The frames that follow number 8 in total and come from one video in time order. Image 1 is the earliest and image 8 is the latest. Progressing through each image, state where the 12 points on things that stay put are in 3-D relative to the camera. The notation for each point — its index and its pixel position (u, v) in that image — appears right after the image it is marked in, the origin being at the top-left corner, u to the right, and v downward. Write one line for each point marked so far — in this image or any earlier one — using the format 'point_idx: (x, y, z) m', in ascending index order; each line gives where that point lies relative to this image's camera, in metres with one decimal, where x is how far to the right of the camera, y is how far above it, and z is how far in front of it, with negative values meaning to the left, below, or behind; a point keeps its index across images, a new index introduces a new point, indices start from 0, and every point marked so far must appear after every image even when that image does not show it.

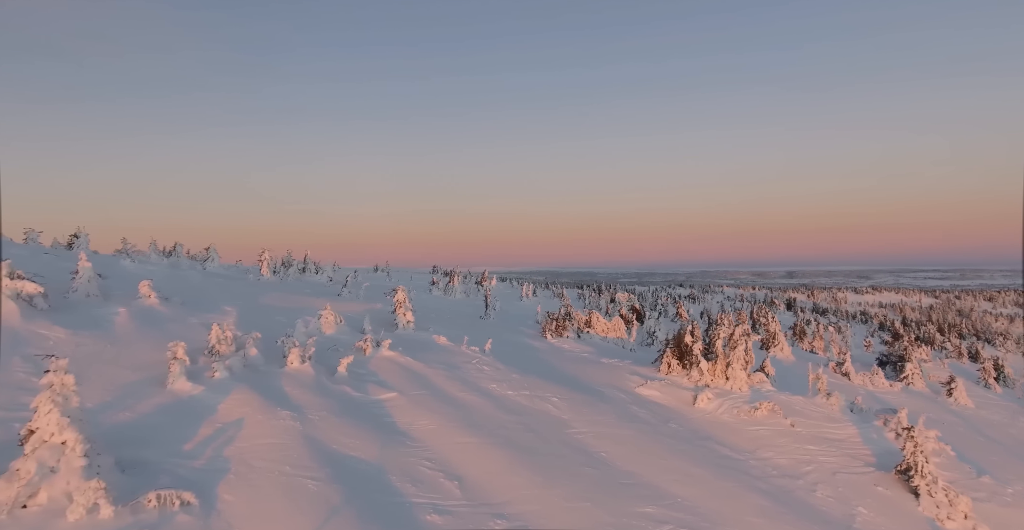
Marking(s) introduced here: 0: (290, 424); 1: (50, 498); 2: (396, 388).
0: (-2.4, -1.7, +6.7) m
1: (-3.2, -1.6, +4.4) m
2: (-1.9, -2.0, +10.1) m
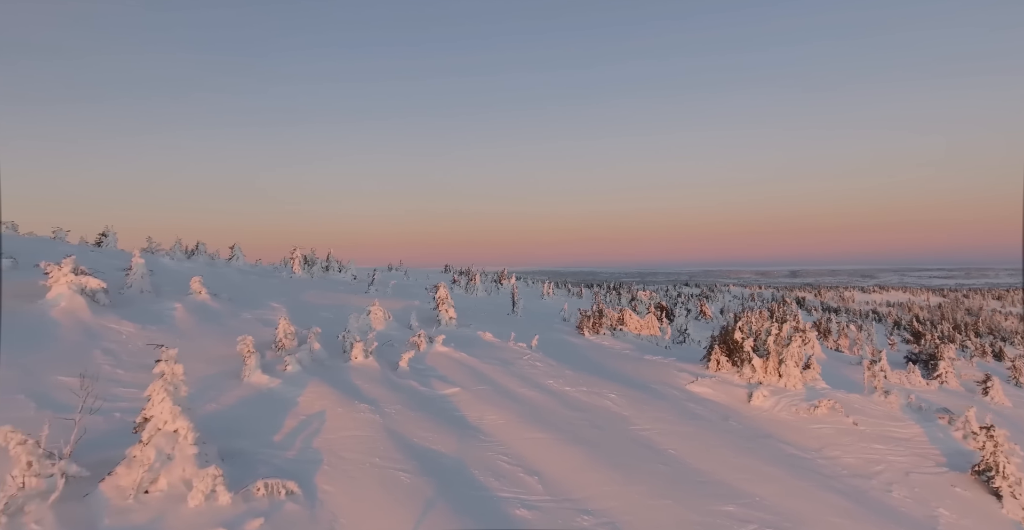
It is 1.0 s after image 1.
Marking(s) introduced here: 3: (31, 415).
0: (-1.5, -1.7, +6.8) m
1: (-2.4, -1.6, +4.4) m
2: (-0.9, -1.9, +10.1) m
3: (-4.2, -1.4, +5.6) m
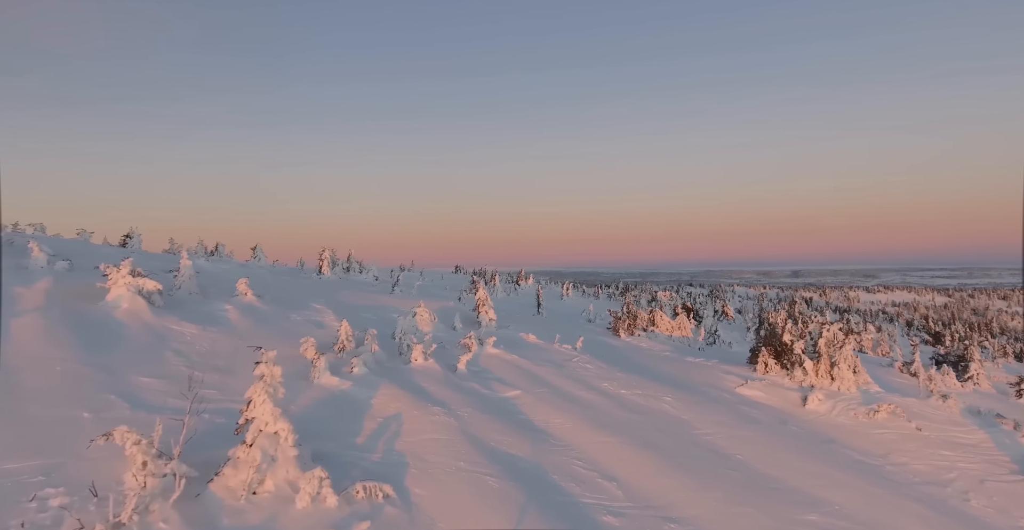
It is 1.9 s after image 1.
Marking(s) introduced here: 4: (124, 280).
0: (-0.7, -1.7, +6.8) m
1: (-1.7, -1.6, +4.5) m
2: (+0.1, -2.0, +10.1) m
3: (-3.4, -1.4, +5.7) m
4: (-8.6, -0.3, +13.7) m
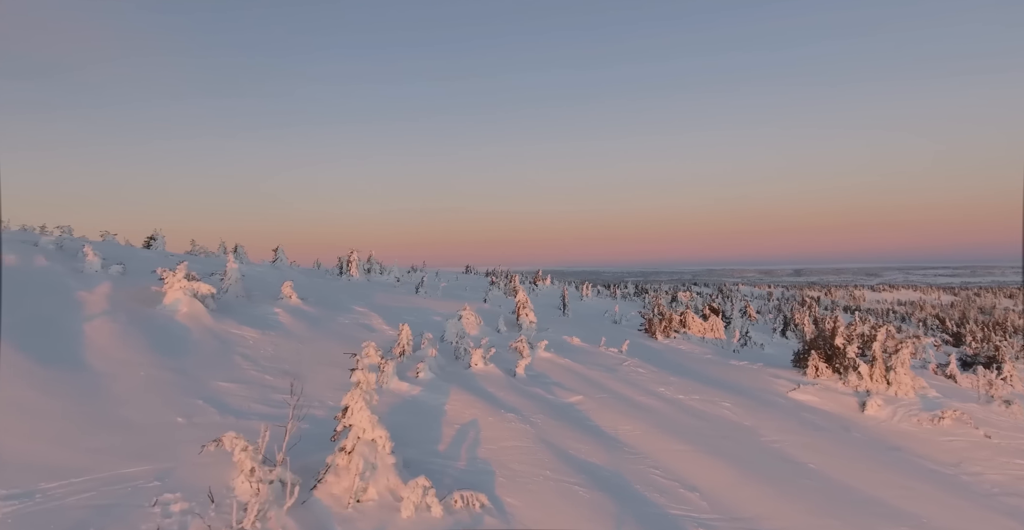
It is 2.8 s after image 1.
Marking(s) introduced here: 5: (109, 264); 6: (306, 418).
0: (+0.2, -1.8, +6.8) m
1: (-1.0, -1.7, +4.5) m
2: (+1.1, -2.0, +10.0) m
3: (-2.6, -1.5, +5.8) m
4: (-7.5, -0.4, +14.0) m
5: (-12.0, 0.0, +18.4) m
6: (-2.0, -1.5, +6.1) m
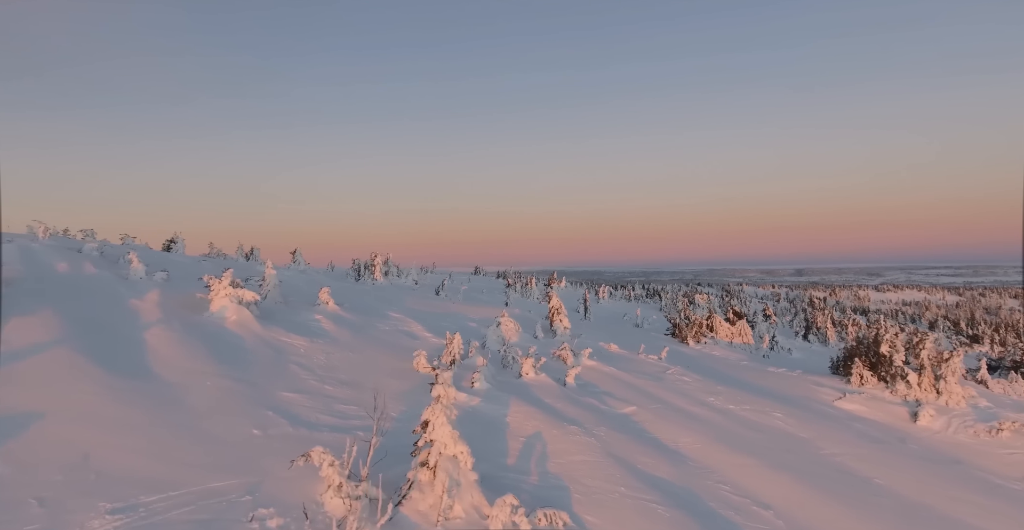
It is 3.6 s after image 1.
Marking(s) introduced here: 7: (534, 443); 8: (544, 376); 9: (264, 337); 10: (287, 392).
0: (+0.9, -1.9, +6.7) m
1: (-0.4, -1.8, +4.5) m
2: (+1.9, -2.2, +9.9) m
3: (-1.9, -1.6, +5.8) m
4: (-6.5, -0.6, +14.2) m
5: (-10.9, -0.2, +18.8) m
6: (-1.3, -1.6, +6.1) m
7: (+0.2, -1.9, +6.4) m
8: (+0.5, -1.8, +10.1) m
9: (-4.6, -1.3, +11.6) m
10: (-2.8, -1.6, +7.6) m
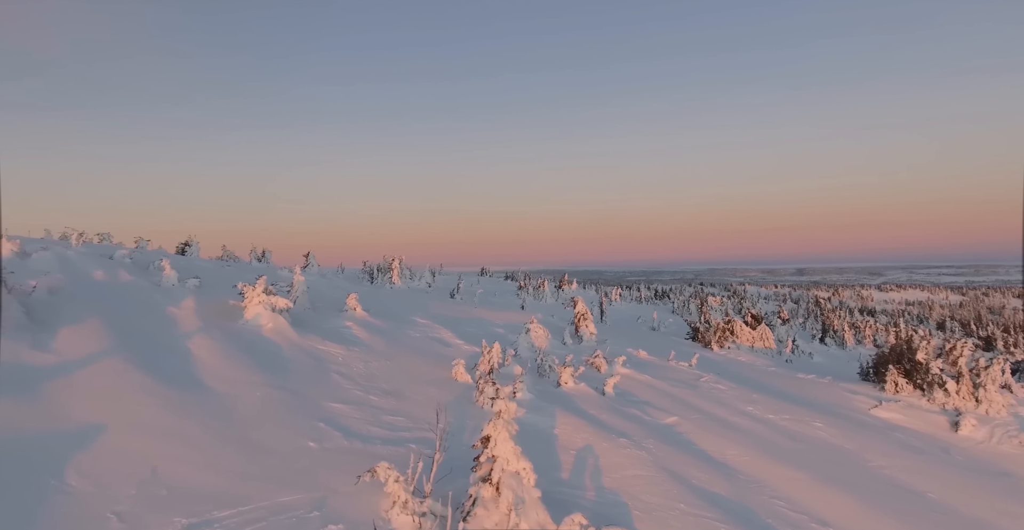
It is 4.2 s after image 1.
0: (+1.4, -2.0, +6.7) m
1: (+0.1, -1.9, +4.5) m
2: (+2.5, -2.3, +9.9) m
3: (-1.4, -1.8, +5.8) m
4: (-5.8, -0.8, +14.4) m
5: (-10.0, -0.4, +19.0) m
6: (-0.8, -1.8, +6.1) m
7: (+0.8, -2.0, +6.4) m
8: (+1.1, -1.9, +10.0) m
9: (-4.0, -1.5, +11.7) m
10: (-2.2, -1.7, +7.6) m
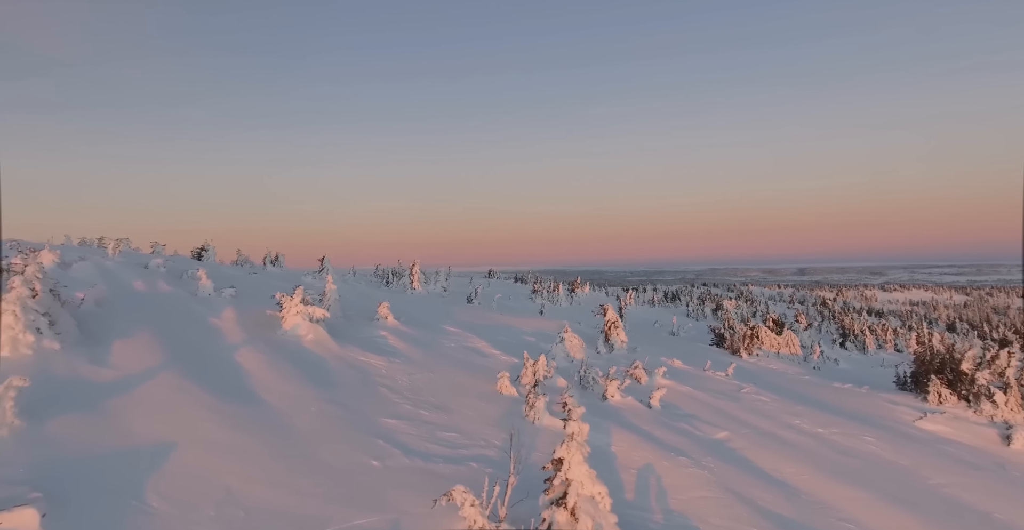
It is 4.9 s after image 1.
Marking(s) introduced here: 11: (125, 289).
0: (+2.0, -2.2, +6.6) m
1: (+0.7, -2.1, +4.4) m
2: (+3.2, -2.5, +9.7) m
3: (-0.8, -1.9, +5.8) m
4: (-5.0, -1.0, +14.5) m
5: (-9.0, -0.7, +19.3) m
6: (-0.2, -1.9, +6.1) m
7: (+1.4, -2.1, +6.3) m
8: (+1.9, -2.1, +9.9) m
9: (-3.2, -1.7, +11.7) m
10: (-1.5, -1.9, +7.6) m
11: (-9.9, -0.6, +15.8) m
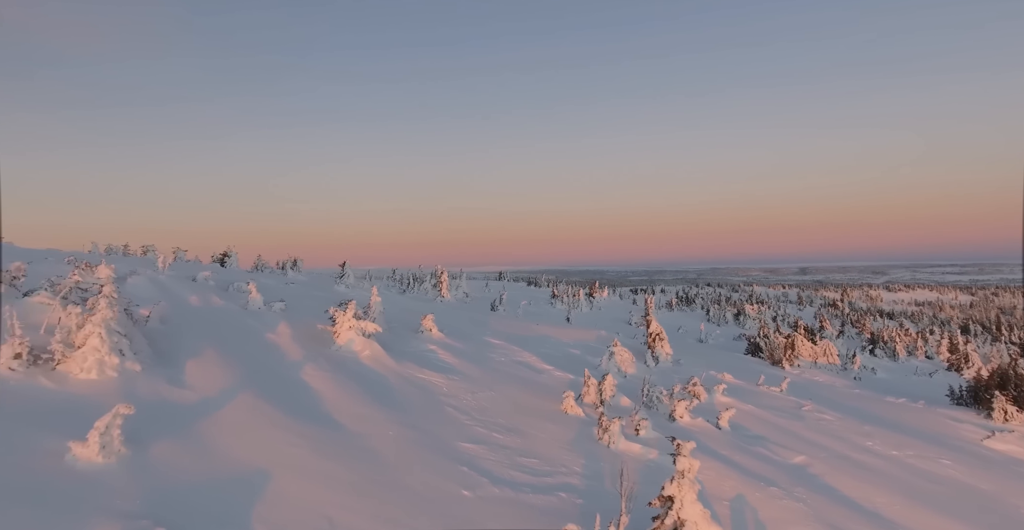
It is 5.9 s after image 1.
0: (+2.9, -2.5, +6.4) m
1: (+1.5, -2.3, +4.3) m
2: (+4.2, -2.8, +9.5) m
3: (0.0, -2.2, +5.8) m
4: (-3.7, -1.4, +14.6) m
5: (-7.6, -1.1, +19.5) m
6: (+0.7, -2.2, +6.0) m
7: (+2.3, -2.4, +6.1) m
8: (+2.9, -2.4, +9.7) m
9: (-2.1, -2.1, +11.8) m
10: (-0.6, -2.2, +7.6) m
11: (-8.6, -1.0, +16.1) m
